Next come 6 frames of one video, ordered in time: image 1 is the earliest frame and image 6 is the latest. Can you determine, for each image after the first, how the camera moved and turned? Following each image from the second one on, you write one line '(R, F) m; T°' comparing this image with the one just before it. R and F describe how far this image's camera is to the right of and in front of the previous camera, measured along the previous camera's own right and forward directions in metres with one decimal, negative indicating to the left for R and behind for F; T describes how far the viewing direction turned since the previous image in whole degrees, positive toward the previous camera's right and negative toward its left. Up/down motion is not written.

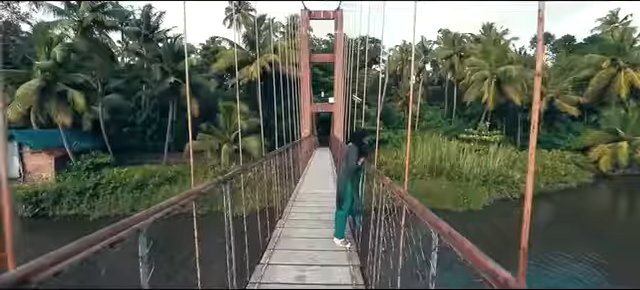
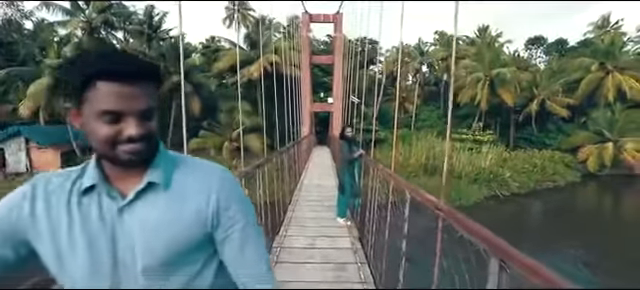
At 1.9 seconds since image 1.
(0.0, -0.5) m; 0°
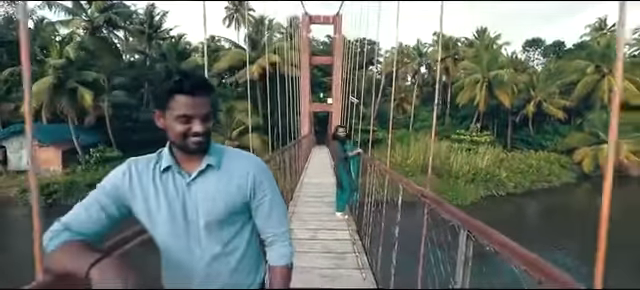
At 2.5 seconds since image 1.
(0.0, -0.2) m; 0°
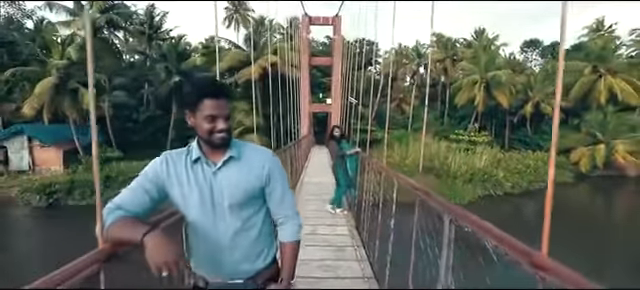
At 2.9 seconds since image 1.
(0.0, -0.1) m; 0°
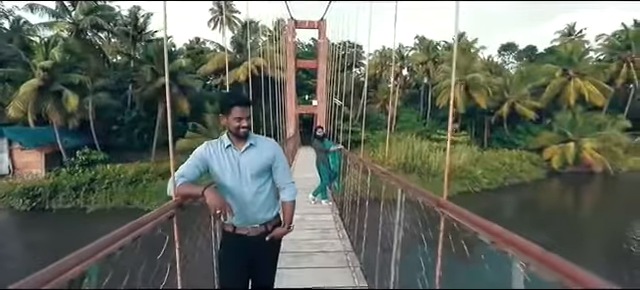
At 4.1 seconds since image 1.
(0.0, -0.8) m; +1°
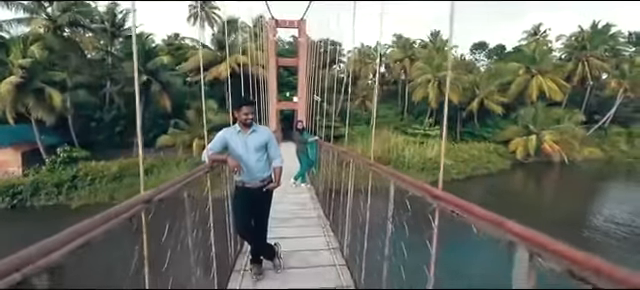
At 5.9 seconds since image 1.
(0.0, -1.0) m; +2°
